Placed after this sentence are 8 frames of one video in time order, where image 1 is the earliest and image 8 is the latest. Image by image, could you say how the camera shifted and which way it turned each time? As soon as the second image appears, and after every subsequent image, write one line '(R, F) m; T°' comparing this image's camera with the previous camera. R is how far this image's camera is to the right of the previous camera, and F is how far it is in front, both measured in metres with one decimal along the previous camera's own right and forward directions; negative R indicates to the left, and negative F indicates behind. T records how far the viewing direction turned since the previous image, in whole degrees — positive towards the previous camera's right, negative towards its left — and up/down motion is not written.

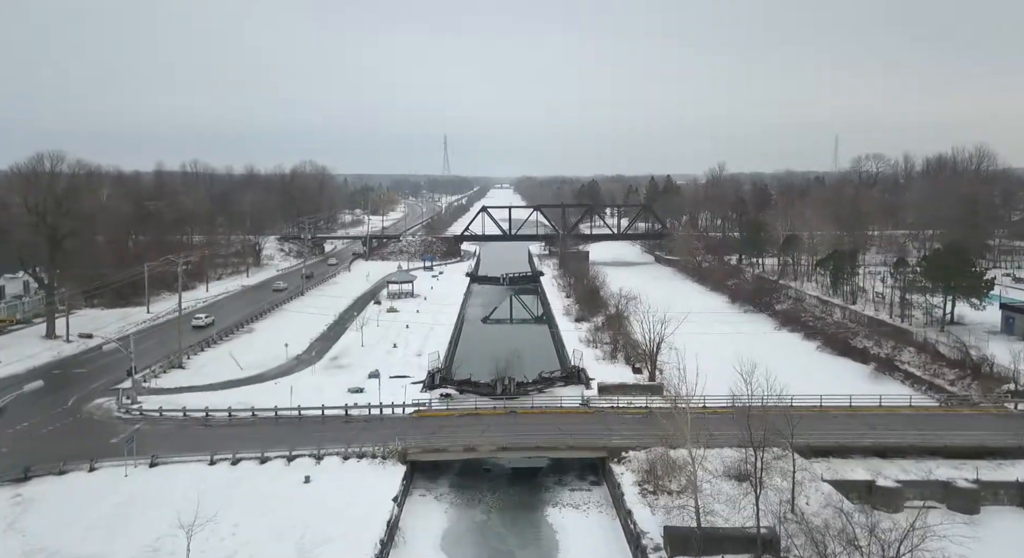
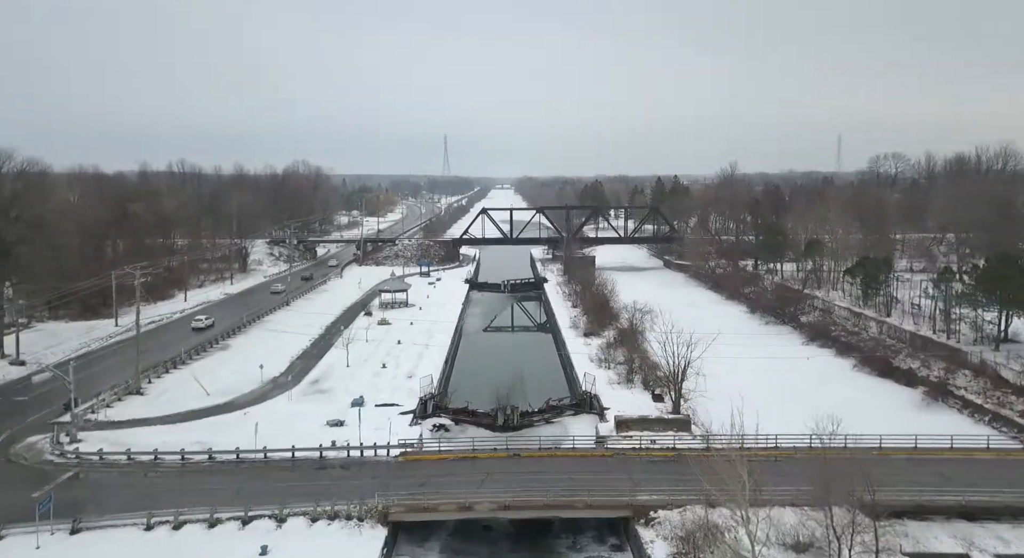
(-0.1, +2.4) m; 0°
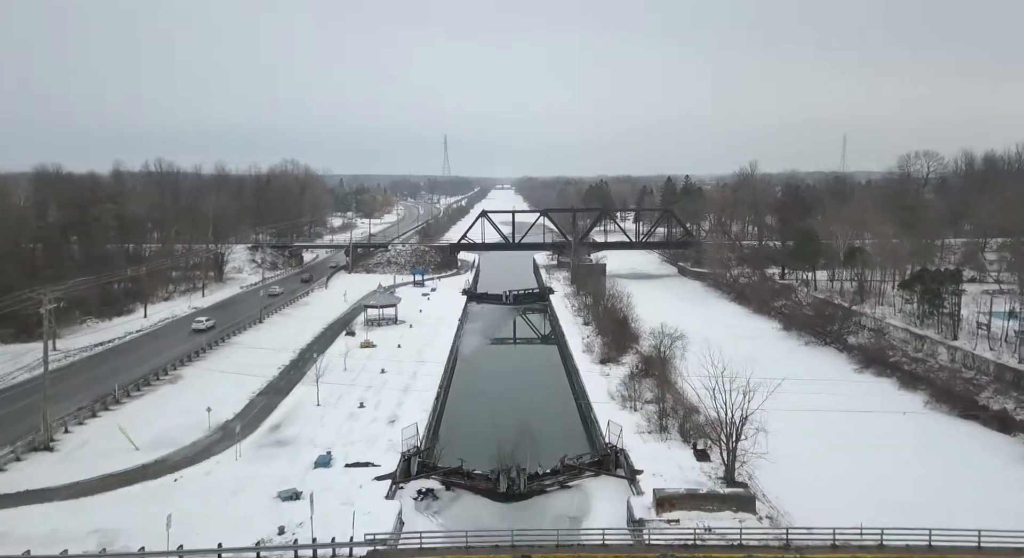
(-0.1, +3.7) m; 0°
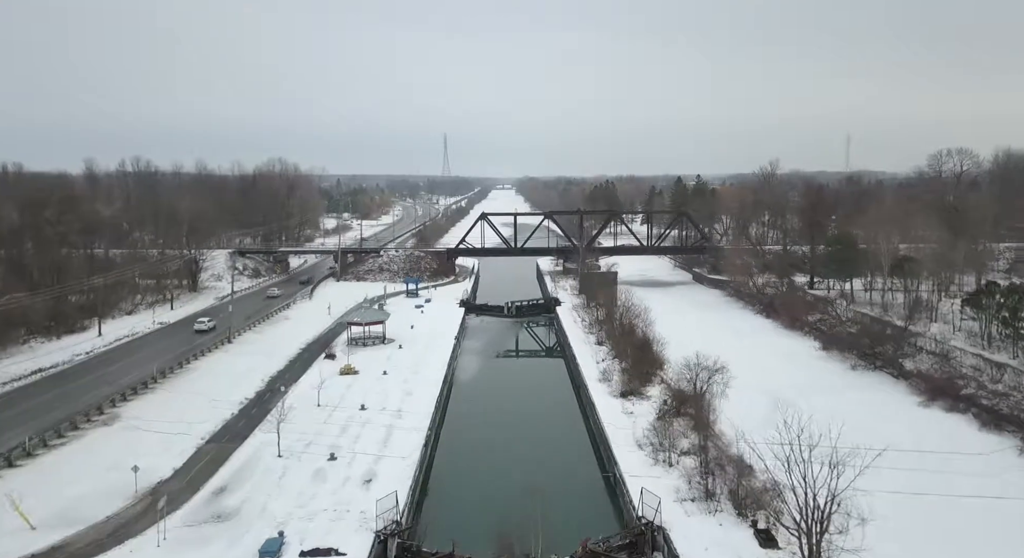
(-0.1, +3.3) m; 0°
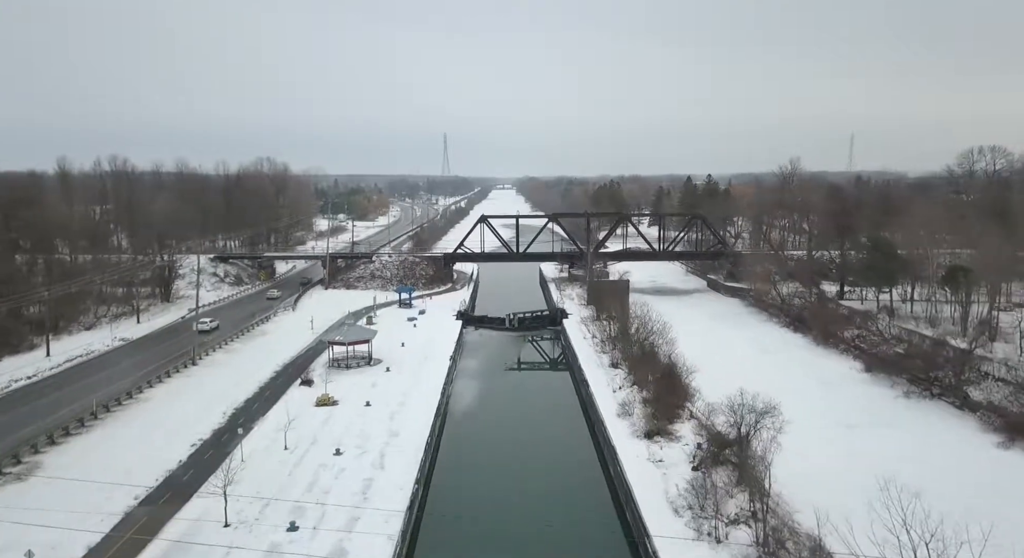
(-0.1, +2.8) m; 0°
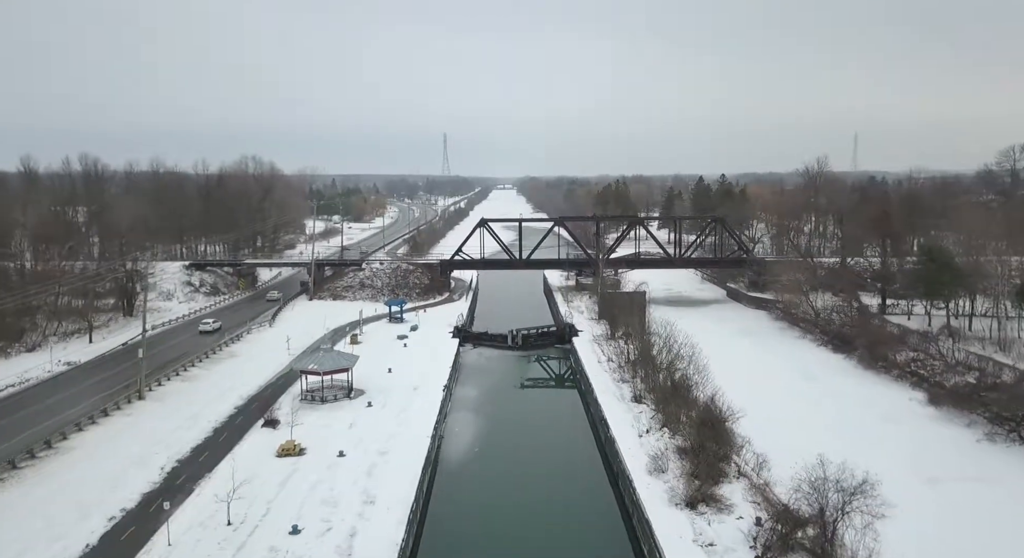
(-0.1, +3.2) m; 0°
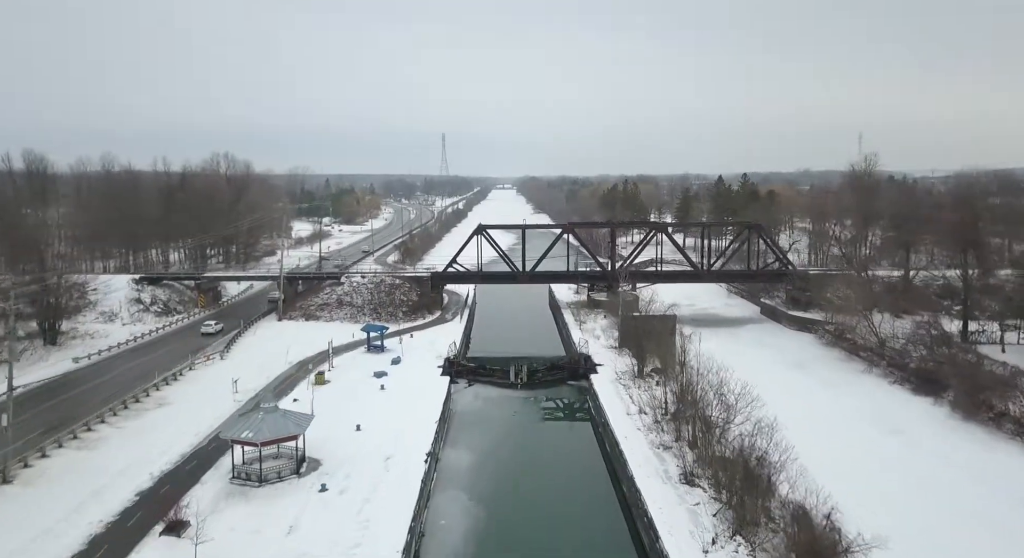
(-0.1, +4.7) m; 0°
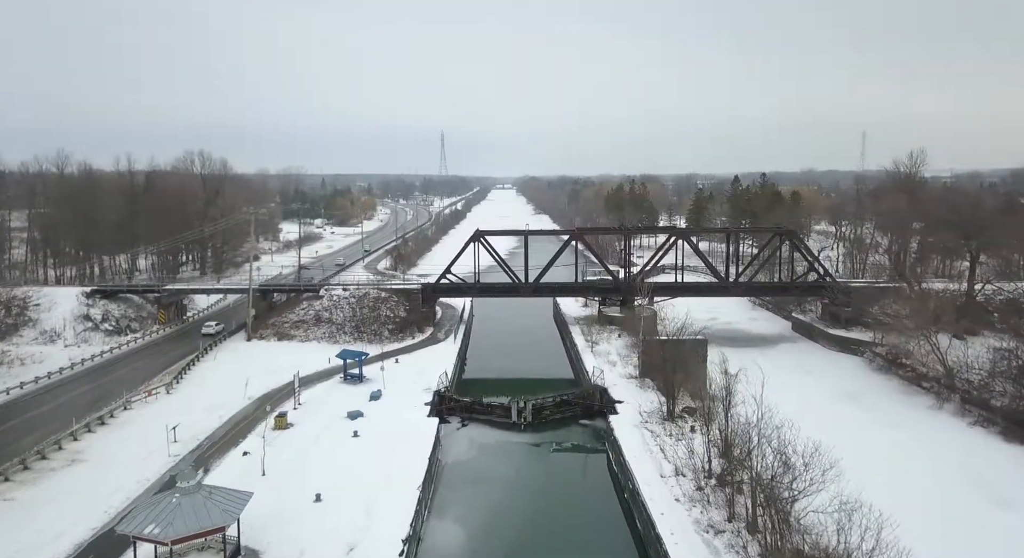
(-0.1, +3.5) m; 0°
